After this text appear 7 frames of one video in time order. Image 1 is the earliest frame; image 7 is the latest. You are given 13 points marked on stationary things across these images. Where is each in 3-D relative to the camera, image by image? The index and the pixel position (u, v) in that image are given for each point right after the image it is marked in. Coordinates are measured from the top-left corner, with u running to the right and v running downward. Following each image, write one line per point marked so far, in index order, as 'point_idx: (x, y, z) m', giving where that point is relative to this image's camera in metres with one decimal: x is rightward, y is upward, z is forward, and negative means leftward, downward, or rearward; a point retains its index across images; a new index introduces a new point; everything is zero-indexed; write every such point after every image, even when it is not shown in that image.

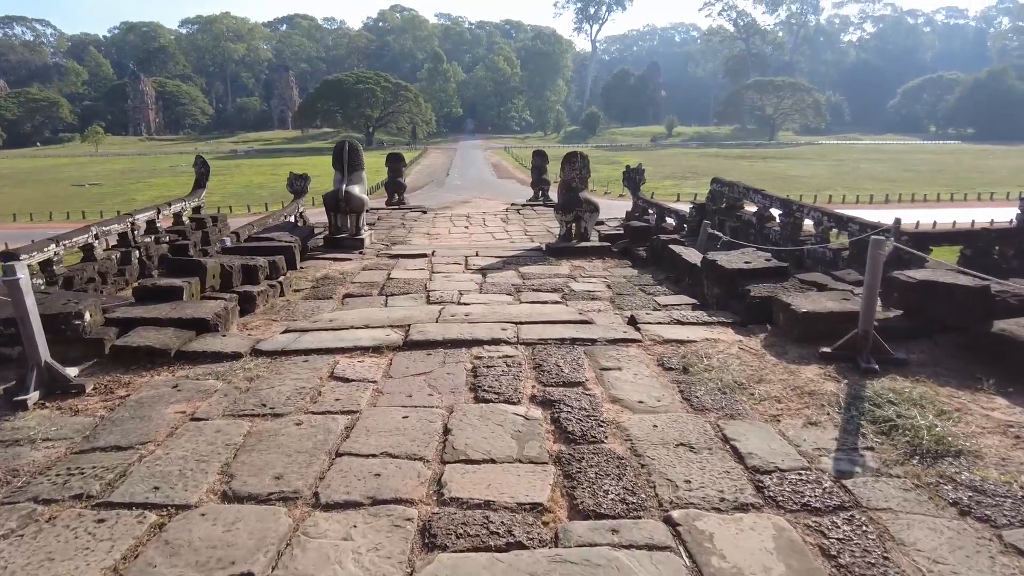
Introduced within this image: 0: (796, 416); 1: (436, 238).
0: (+1.2, -0.5, +2.7) m
1: (-1.2, +0.8, +10.8) m
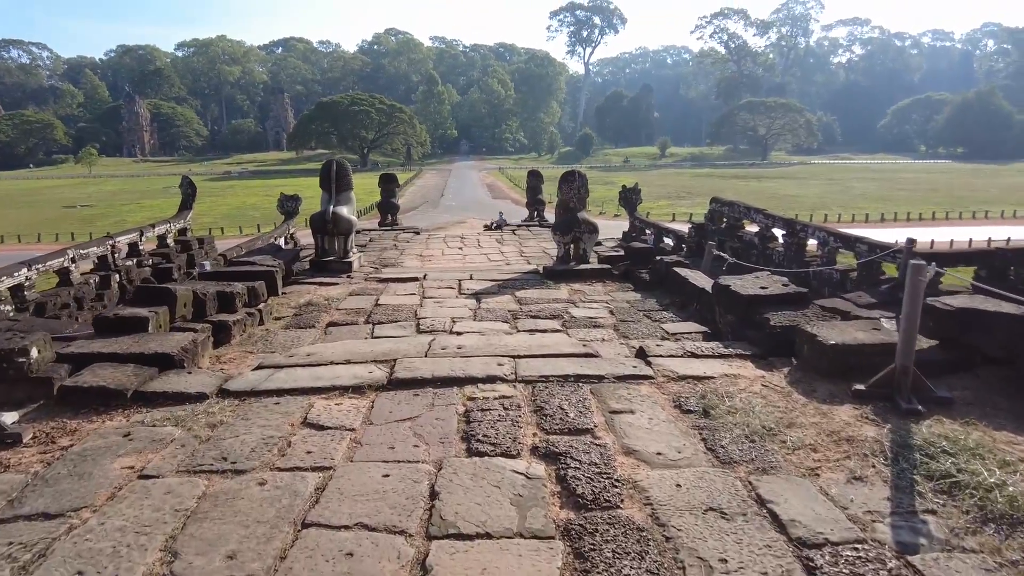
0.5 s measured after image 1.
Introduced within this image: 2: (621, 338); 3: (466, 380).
0: (+1.2, -0.7, +2.4) m
1: (-1.3, +0.4, +10.4) m
2: (+0.7, -0.3, +4.3) m
3: (-0.2, -0.4, +3.1) m
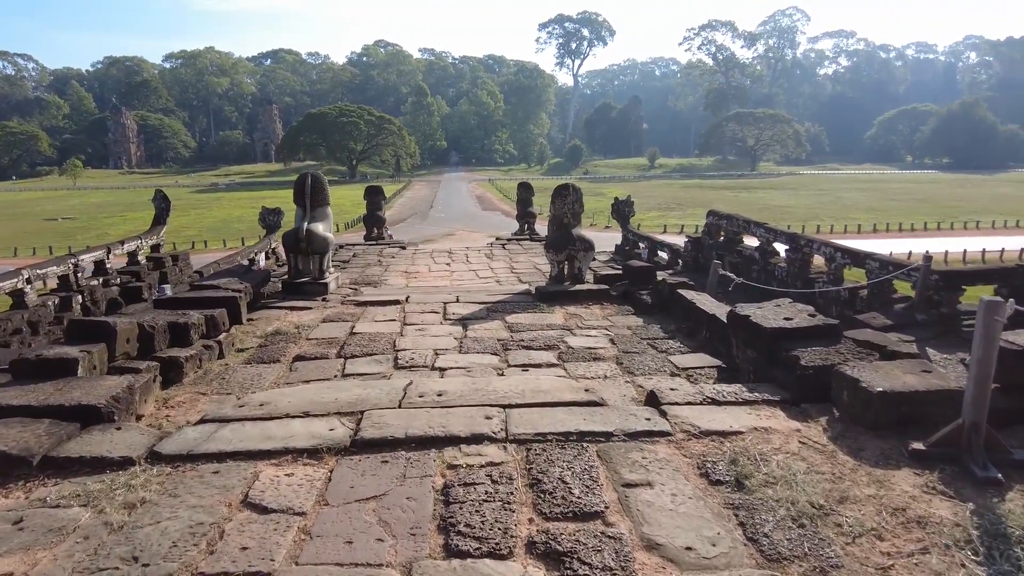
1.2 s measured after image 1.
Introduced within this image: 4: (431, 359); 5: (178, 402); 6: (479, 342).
0: (+1.1, -0.8, +1.9) m
1: (-1.4, +0.2, +9.9) m
2: (+0.7, -0.5, +3.8) m
3: (-0.3, -0.6, +2.6) m
4: (-0.5, -0.5, +4.2) m
5: (-1.9, -0.6, +3.7) m
6: (-0.2, -0.4, +4.7) m
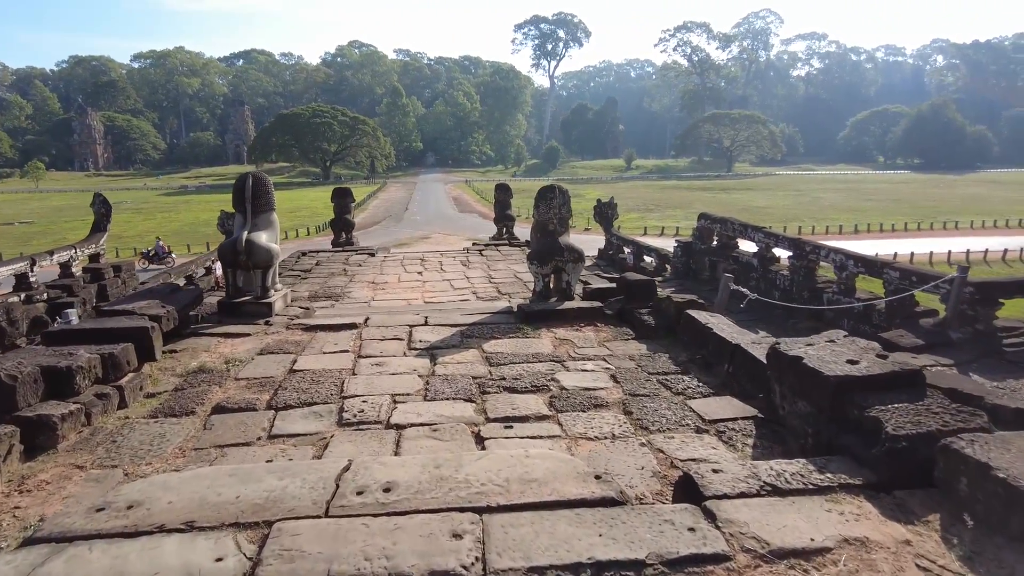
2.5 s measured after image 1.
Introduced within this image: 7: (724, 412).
0: (+1.1, -0.9, +1.0) m
1: (-1.7, 0.0, +8.9) m
2: (+0.6, -0.7, +2.9) m
3: (-0.3, -0.7, +1.7) m
4: (-0.6, -0.6, +3.3) m
5: (-2.0, -0.8, +2.7) m
6: (-0.4, -0.5, +3.8) m
7: (+1.1, -0.6, +3.3) m
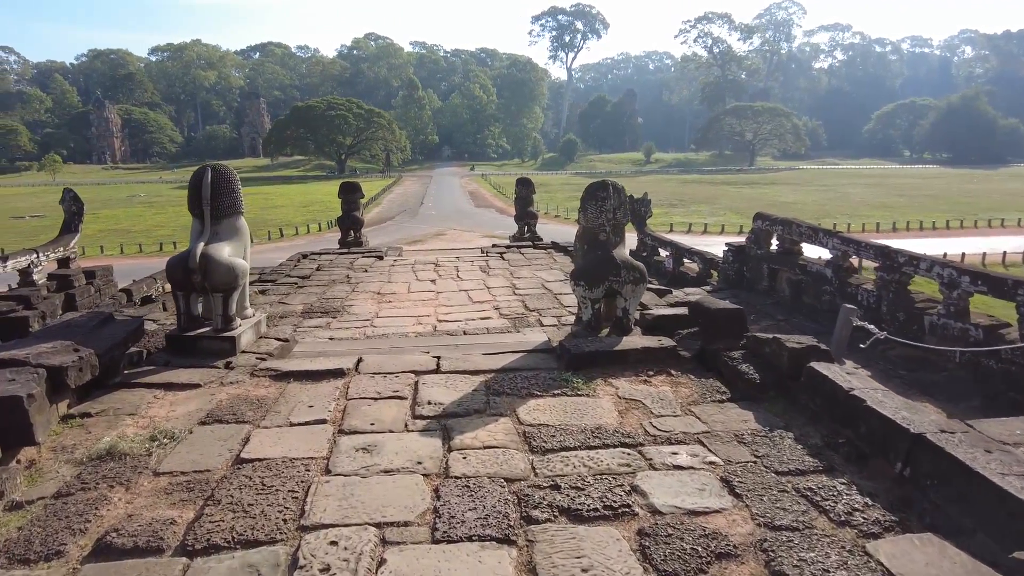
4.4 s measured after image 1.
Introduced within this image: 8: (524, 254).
0: (+1.3, -1.2, -0.4) m
1: (-1.4, -0.2, +7.6) m
2: (+0.8, -0.9, +1.6) m
3: (-0.1, -1.0, +0.3) m
4: (-0.4, -0.8, +2.0) m
5: (-1.8, -1.0, +1.4) m
6: (-0.1, -0.8, +2.5) m
7: (+1.3, -0.8, +1.9) m
8: (+0.2, +0.6, +11.0) m
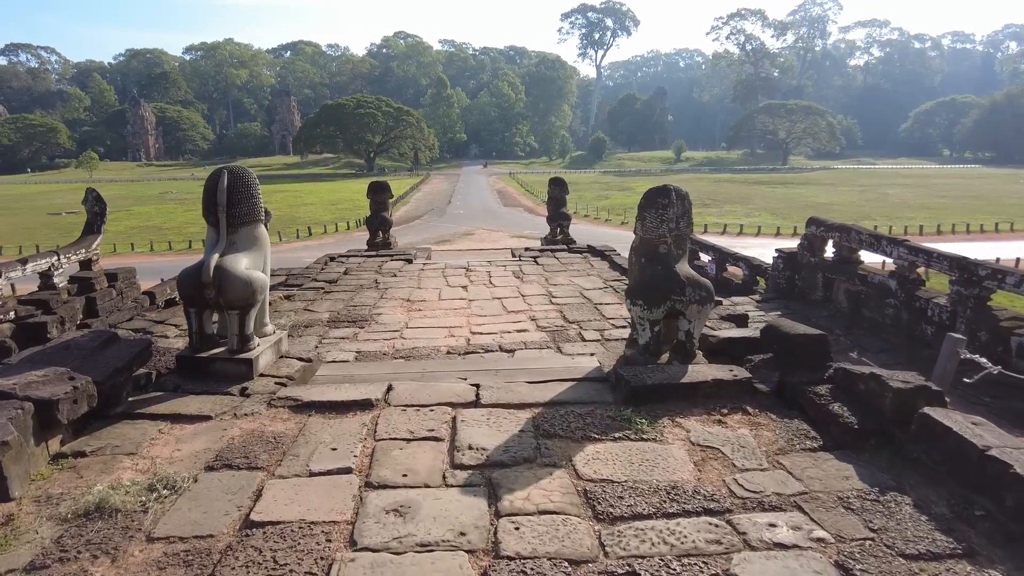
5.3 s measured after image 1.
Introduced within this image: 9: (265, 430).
0: (+1.4, -1.3, -0.9) m
1: (-1.0, -0.3, +7.1) m
2: (+0.9, -1.0, +1.0) m
3: (0.0, -1.1, -0.2) m
4: (-0.2, -0.9, +1.5) m
5: (-1.6, -1.1, +1.0) m
6: (+0.1, -0.9, +2.0) m
7: (+1.4, -1.0, +1.4) m
8: (+0.7, +0.5, +10.5) m
9: (-1.2, -0.7, +3.1) m
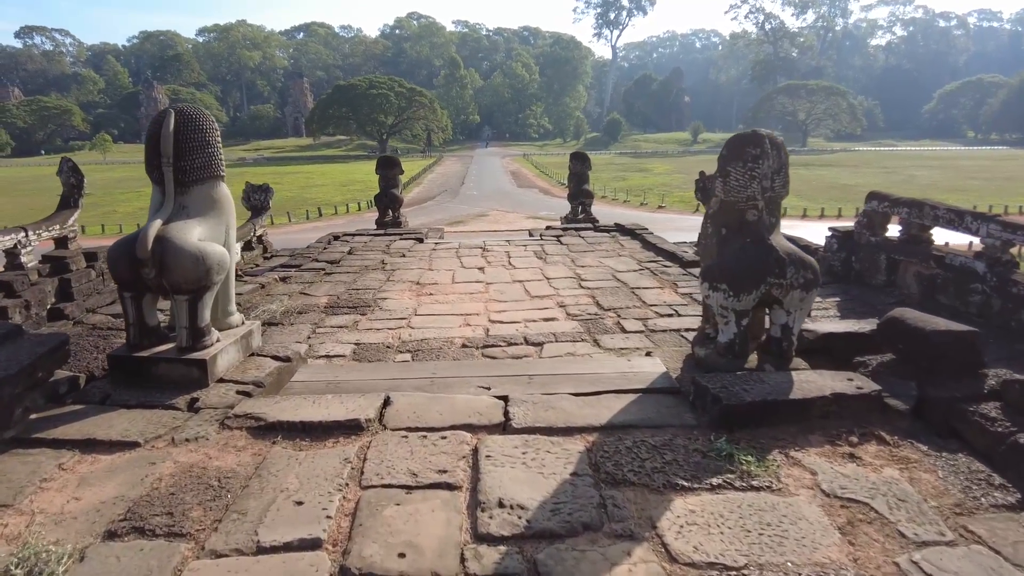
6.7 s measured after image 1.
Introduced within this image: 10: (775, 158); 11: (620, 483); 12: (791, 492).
0: (+1.4, -1.3, -1.9) m
1: (-0.8, -0.1, +6.2) m
2: (+1.0, -1.0, +0.1) m
3: (+0.1, -1.1, -1.1) m
4: (-0.1, -0.9, +0.5) m
5: (-1.5, -1.1, +0.1) m
6: (+0.2, -0.8, +1.0) m
7: (+1.6, -0.9, +0.4) m
8: (+1.0, +0.7, +9.5) m
9: (-1.0, -0.6, +2.2) m
10: (+1.2, +0.6, +3.0) m
11: (+0.3, -0.6, +2.0) m
12: (+0.9, -0.6, +2.0) m
